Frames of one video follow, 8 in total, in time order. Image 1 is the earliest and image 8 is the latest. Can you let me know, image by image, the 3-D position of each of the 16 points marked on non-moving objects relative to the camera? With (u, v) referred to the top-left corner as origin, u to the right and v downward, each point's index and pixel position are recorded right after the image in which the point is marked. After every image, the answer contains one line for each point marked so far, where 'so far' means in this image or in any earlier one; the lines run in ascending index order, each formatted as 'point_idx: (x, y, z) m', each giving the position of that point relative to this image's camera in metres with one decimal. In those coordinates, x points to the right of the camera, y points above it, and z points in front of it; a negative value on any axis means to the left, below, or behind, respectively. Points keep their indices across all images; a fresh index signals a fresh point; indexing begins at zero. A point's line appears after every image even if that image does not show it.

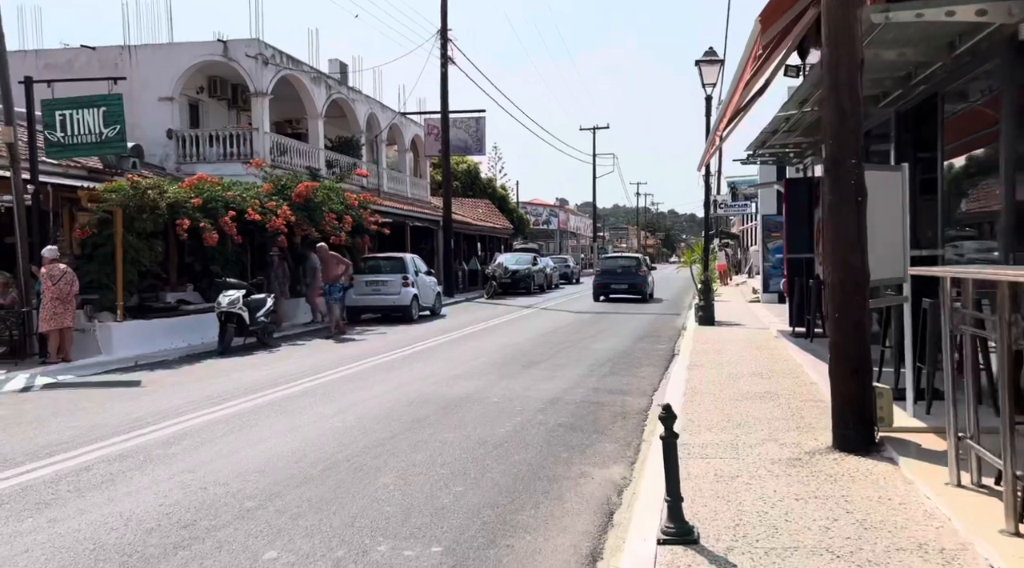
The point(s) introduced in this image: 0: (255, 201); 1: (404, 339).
0: (-5.1, +1.6, +15.8) m
1: (-2.1, -1.1, +15.8) m
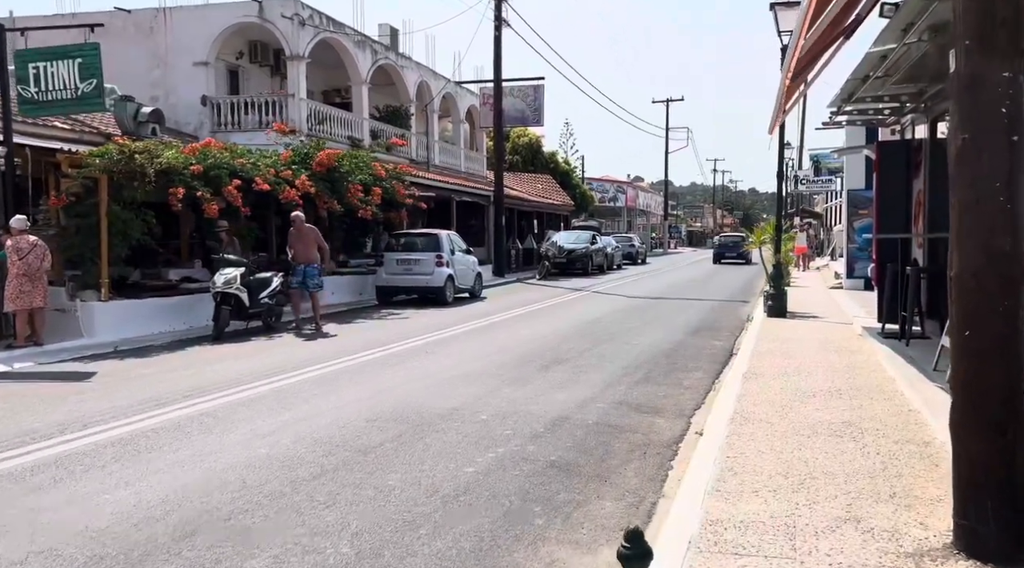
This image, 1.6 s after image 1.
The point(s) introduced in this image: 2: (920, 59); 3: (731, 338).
0: (-4.4, +2.0, +14.3) m
1: (-1.5, -0.7, +14.1) m
2: (+4.0, +2.2, +8.0) m
3: (+3.3, -0.8, +12.1) m
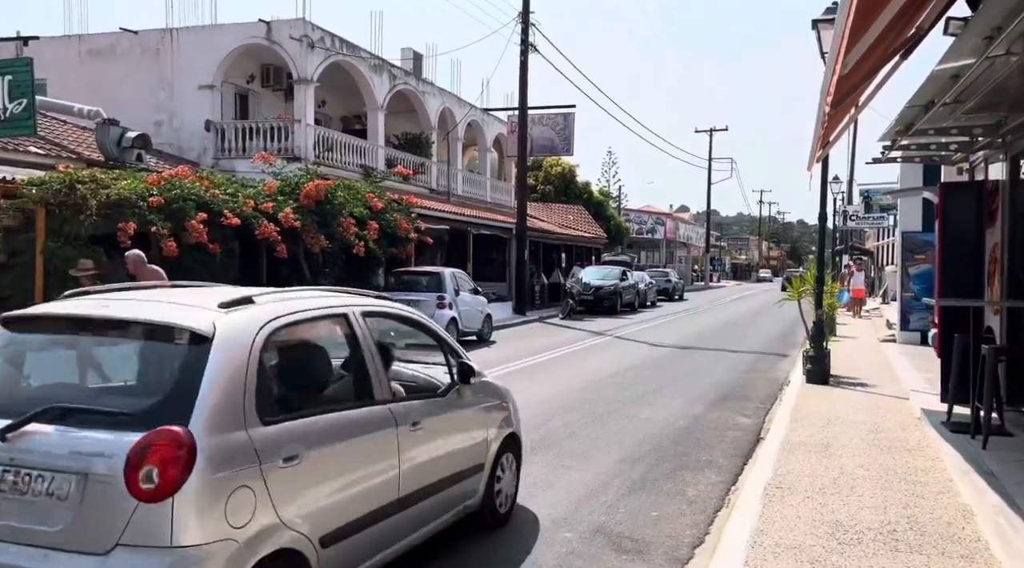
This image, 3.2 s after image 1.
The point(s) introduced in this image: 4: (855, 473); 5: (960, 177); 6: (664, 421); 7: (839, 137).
0: (-4.3, +1.3, +12.9) m
1: (-1.5, -1.5, +12.5) m
2: (+3.7, +1.5, +6.1) m
3: (+3.2, -1.6, +10.2) m
4: (+2.7, -1.5, +6.4) m
5: (+5.8, +1.4, +10.3) m
6: (+1.8, -1.6, +9.4) m
7: (+3.8, +1.7, +9.2) m
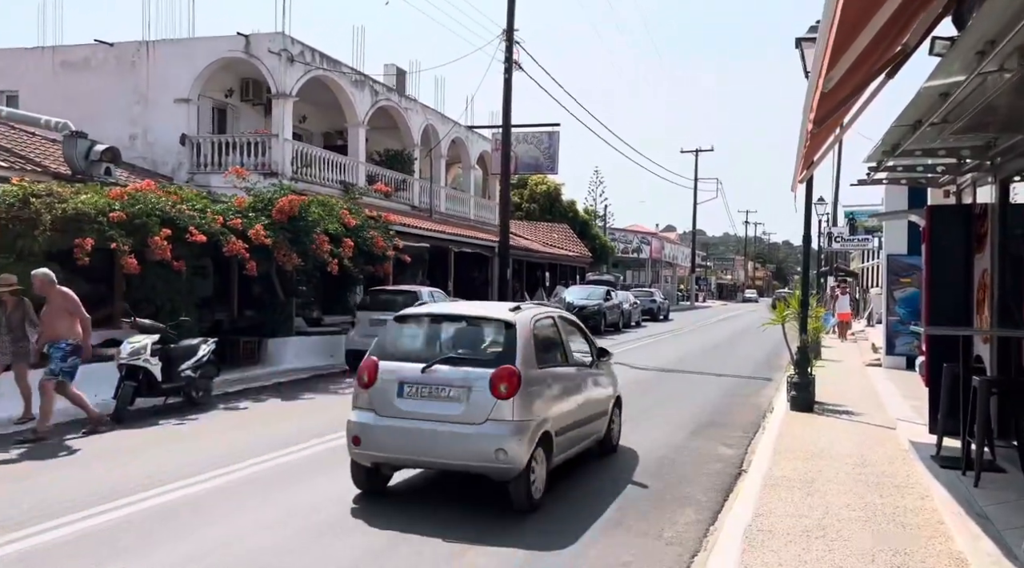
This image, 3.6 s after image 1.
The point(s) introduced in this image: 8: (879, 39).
0: (-4.6, +1.0, +12.5) m
1: (-1.8, -1.8, +12.0) m
2: (+3.5, +1.3, +5.8) m
3: (+2.8, -1.9, +9.8) m
4: (+2.4, -1.7, +6.0) m
5: (+5.5, +1.1, +10.1) m
6: (+1.5, -1.9, +9.0) m
7: (+3.5, +1.4, +9.0) m
8: (+3.0, +2.0, +6.5) m
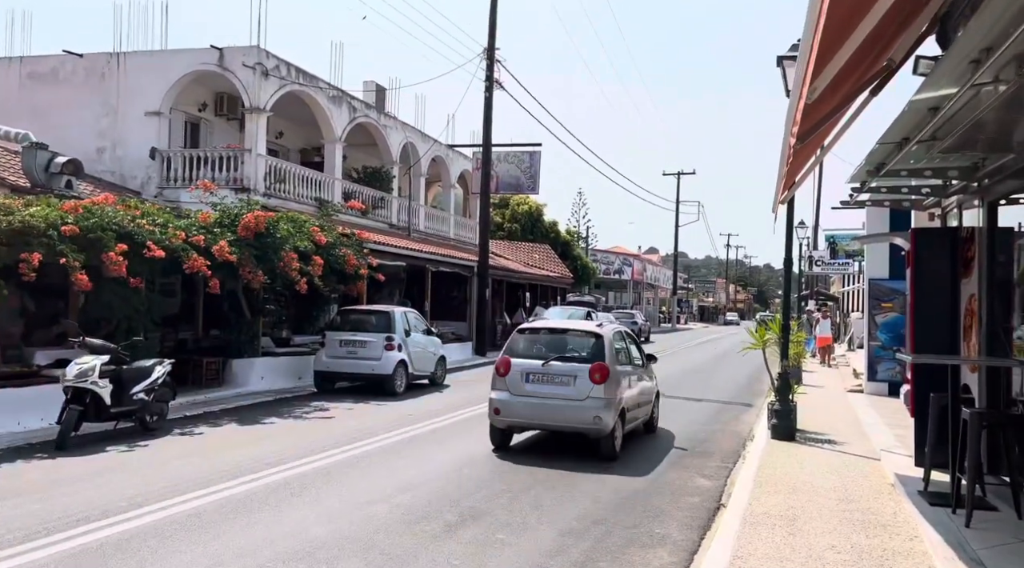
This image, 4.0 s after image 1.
0: (-5.0, +0.8, +12.0) m
1: (-2.3, -2.1, +11.5) m
2: (+3.2, +1.1, +5.5) m
3: (+2.5, -2.2, +9.4) m
4: (+2.1, -1.9, +5.6) m
5: (+5.1, +0.8, +9.8) m
6: (+1.1, -2.1, +8.6) m
7: (+3.2, +1.1, +8.6) m
8: (+2.7, +1.8, +6.2) m
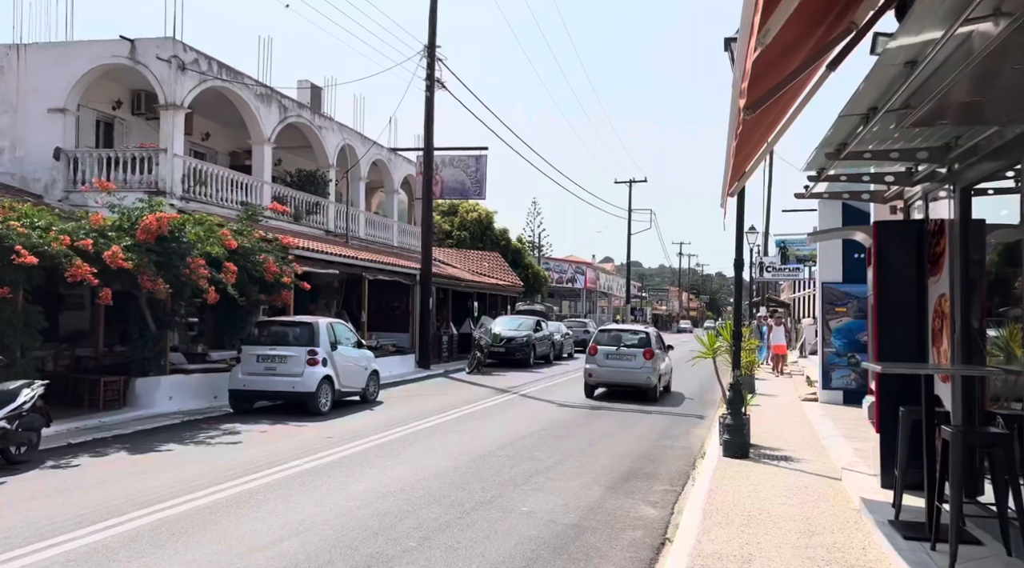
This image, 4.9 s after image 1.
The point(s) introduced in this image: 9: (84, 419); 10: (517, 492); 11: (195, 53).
0: (-6.0, +0.6, +10.6) m
1: (-3.2, -2.2, +10.2) m
2: (+2.6, +1.2, +4.6) m
3: (+1.7, -2.2, +8.4) m
4: (+1.5, -1.9, +4.5) m
5: (+4.3, +0.8, +8.9) m
6: (+0.3, -2.2, +7.5) m
7: (+2.3, +1.1, +7.7) m
8: (+2.0, +1.8, +5.3) m
9: (-6.2, -2.0, +11.8) m
10: (0.0, -2.2, +8.5) m
11: (-7.2, +5.3, +18.4) m
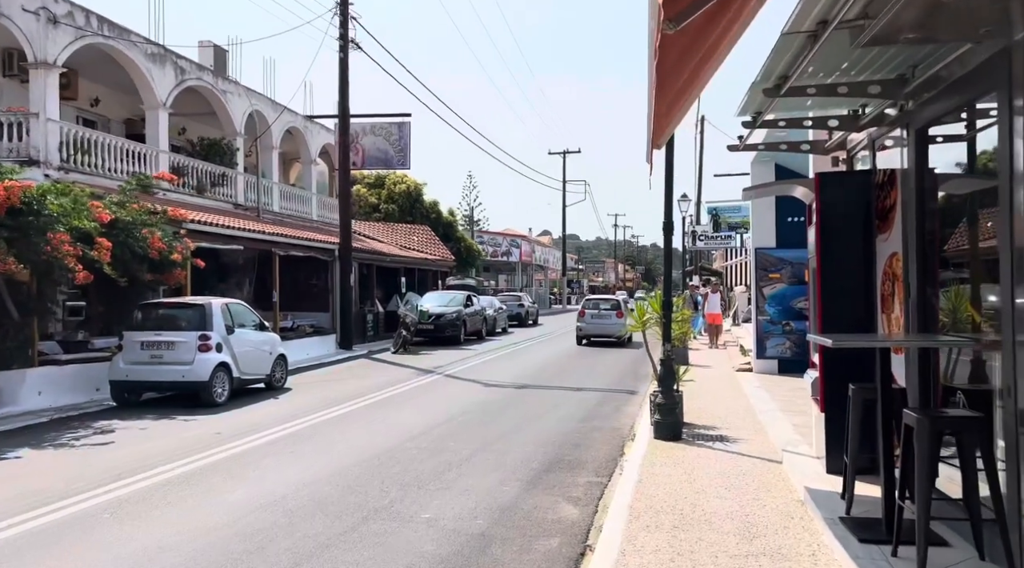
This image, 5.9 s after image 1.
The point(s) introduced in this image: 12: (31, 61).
0: (-7.1, +0.8, +8.9) m
1: (-4.2, -1.9, +8.8) m
2: (+1.9, +1.4, +3.5) m
3: (+0.8, -1.9, +7.4) m
4: (+0.9, -1.7, +3.5) m
5: (+3.3, +1.2, +8.0) m
6: (-0.5, -1.9, +6.4) m
7: (+1.4, +1.4, +6.6) m
8: (+1.3, +2.0, +4.2) m
9: (-7.4, -1.7, +10.1) m
10: (-0.9, -1.9, +7.4) m
11: (-9.0, +5.7, +16.5) m
12: (-9.4, +4.4, +15.9) m
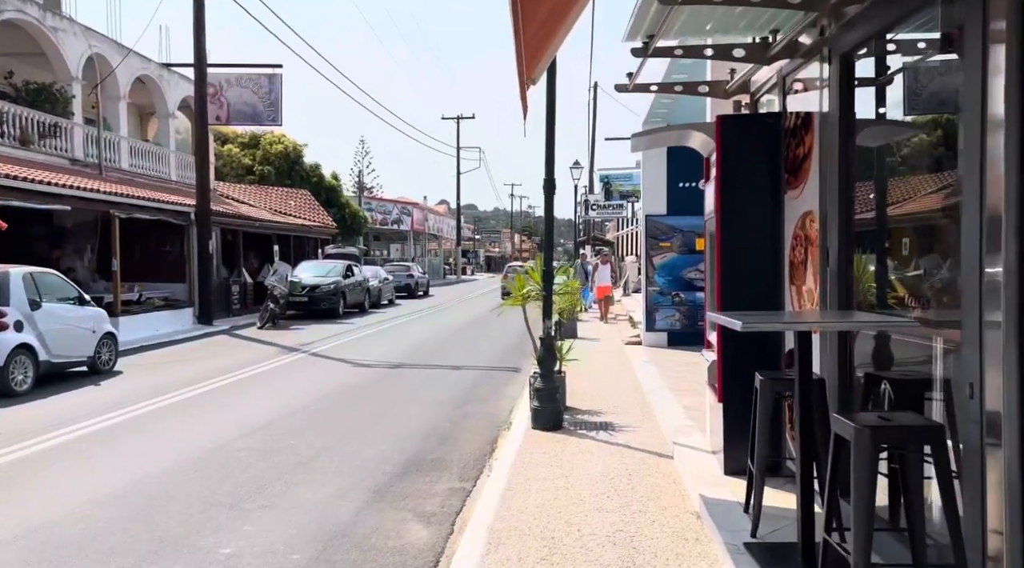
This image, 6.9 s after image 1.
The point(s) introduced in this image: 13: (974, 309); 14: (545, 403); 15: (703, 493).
0: (-8.4, +1.1, +6.4) m
1: (-5.6, -1.6, +6.8) m
2: (+1.2, +1.5, +2.2) m
3: (-0.5, -1.7, +6.0) m
4: (+0.2, -1.6, +2.2) m
5: (+1.9, +1.4, +6.9) m
6: (-1.6, -1.7, +4.9) m
7: (+0.3, +1.7, +5.2) m
8: (+0.5, +2.2, +2.8) m
9: (-8.9, -1.4, +7.7) m
10: (-2.1, -1.6, +5.8) m
11: (-11.3, +6.3, +13.5) m
12: (-11.6, +4.9, +12.9) m
13: (+2.0, -0.1, +3.4) m
14: (+0.4, -1.2, +8.3) m
15: (+1.3, -1.4, +5.6) m
